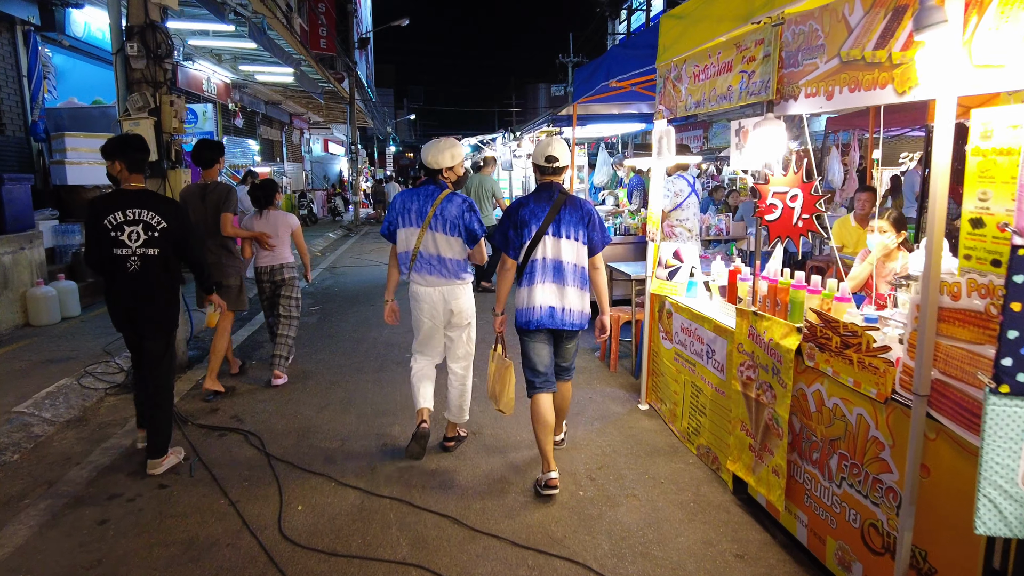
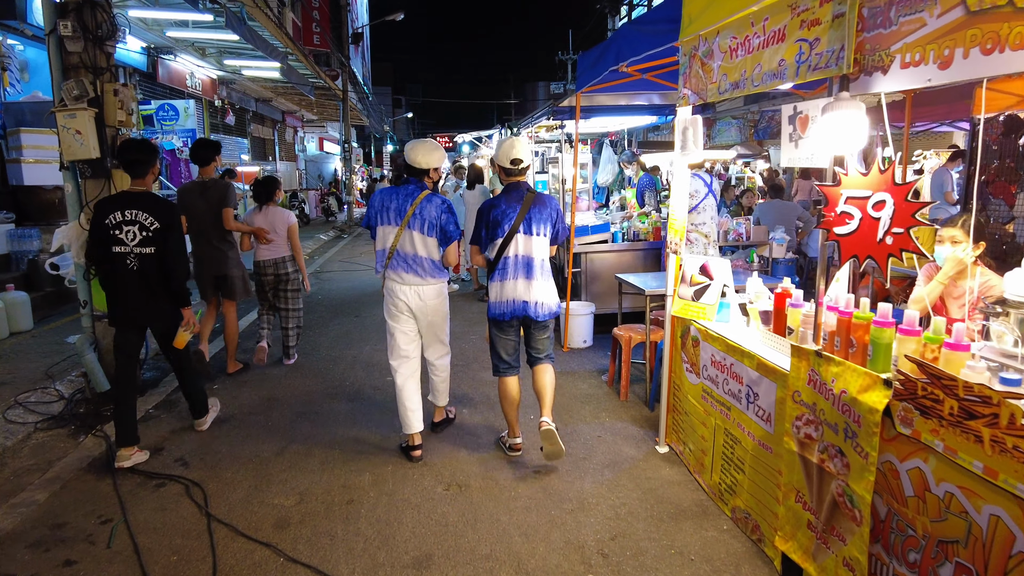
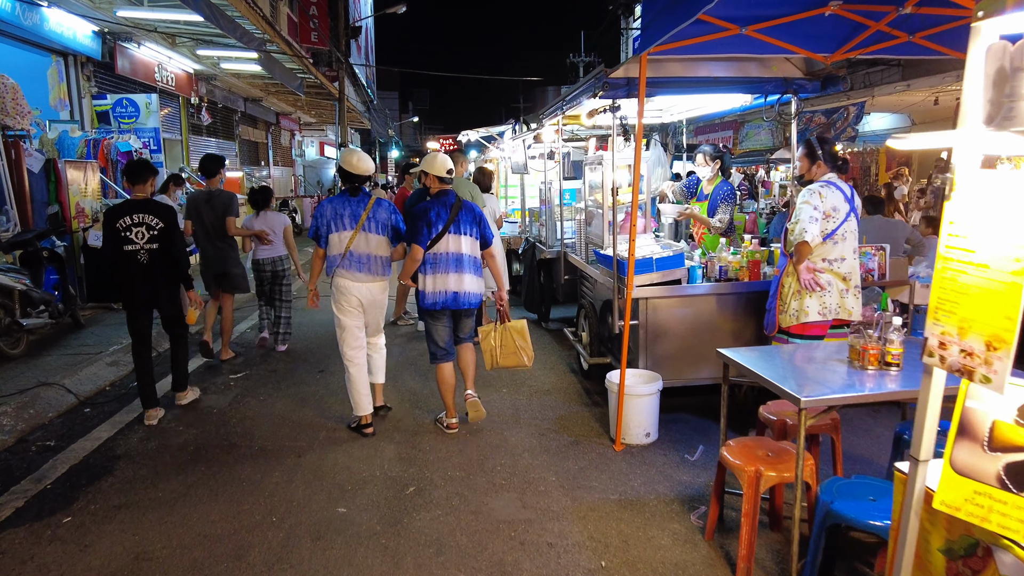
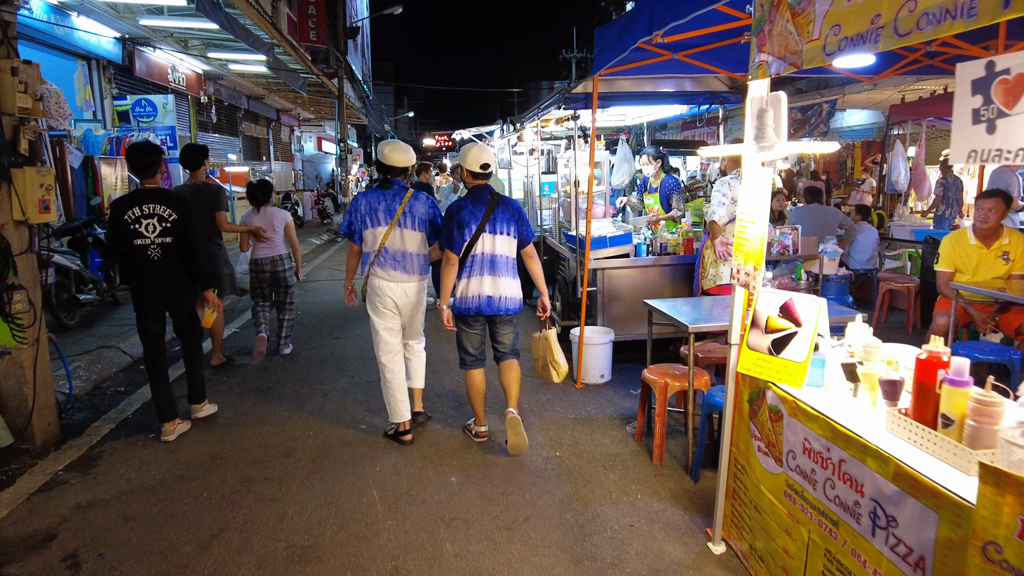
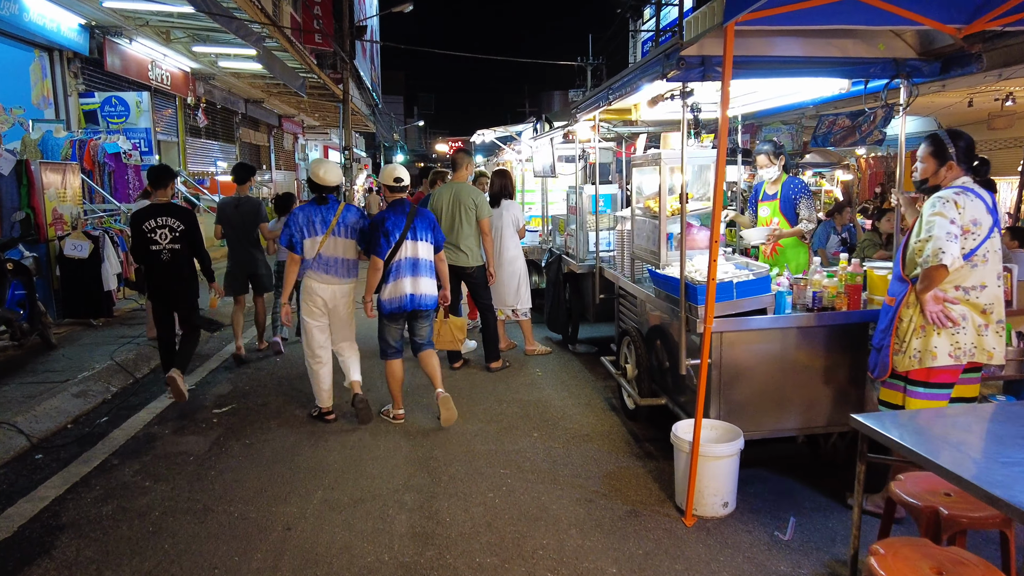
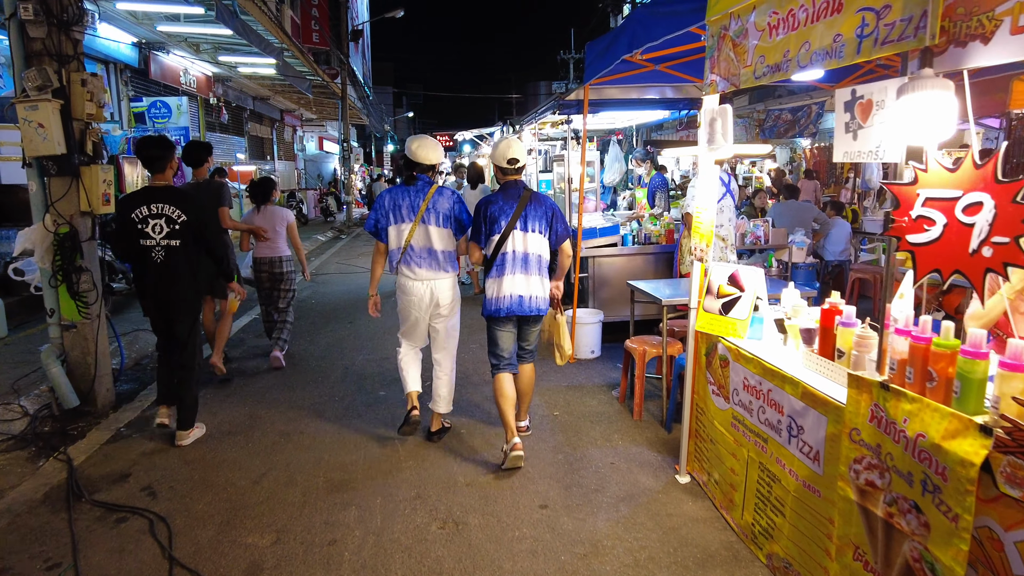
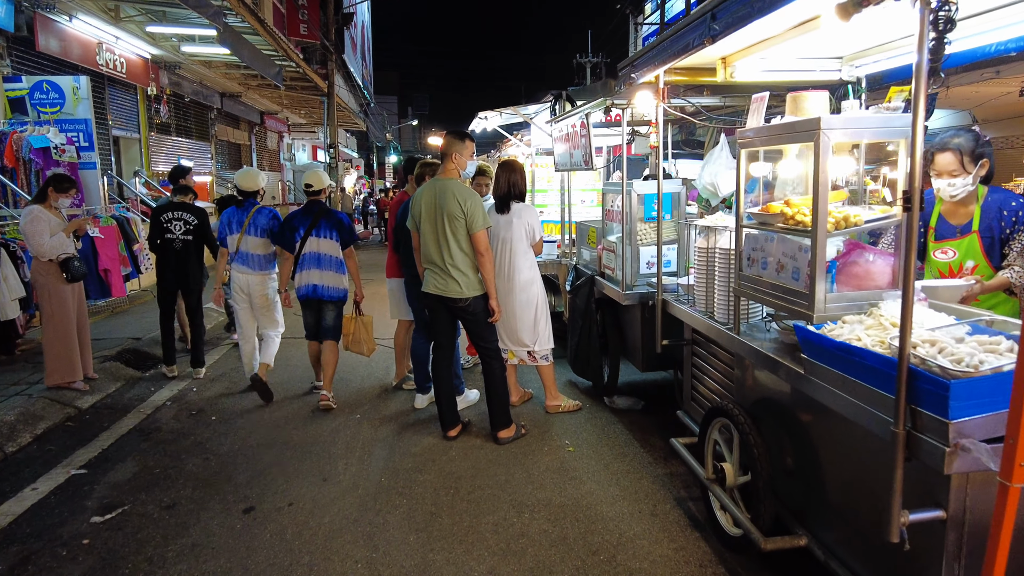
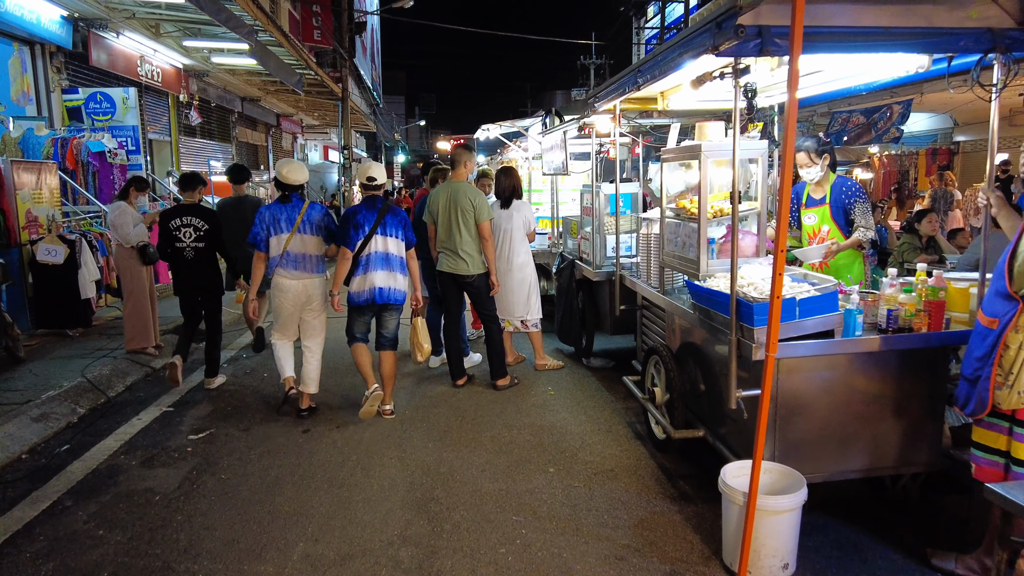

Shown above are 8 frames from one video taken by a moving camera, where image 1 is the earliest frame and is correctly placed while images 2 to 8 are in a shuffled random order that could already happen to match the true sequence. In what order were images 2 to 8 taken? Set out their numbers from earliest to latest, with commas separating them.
2, 6, 4, 3, 5, 8, 7
